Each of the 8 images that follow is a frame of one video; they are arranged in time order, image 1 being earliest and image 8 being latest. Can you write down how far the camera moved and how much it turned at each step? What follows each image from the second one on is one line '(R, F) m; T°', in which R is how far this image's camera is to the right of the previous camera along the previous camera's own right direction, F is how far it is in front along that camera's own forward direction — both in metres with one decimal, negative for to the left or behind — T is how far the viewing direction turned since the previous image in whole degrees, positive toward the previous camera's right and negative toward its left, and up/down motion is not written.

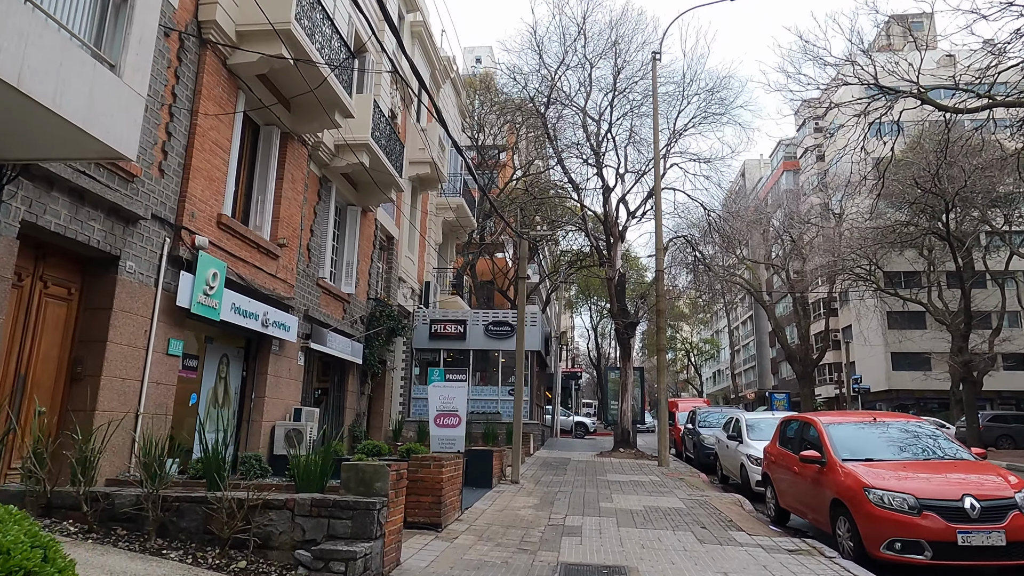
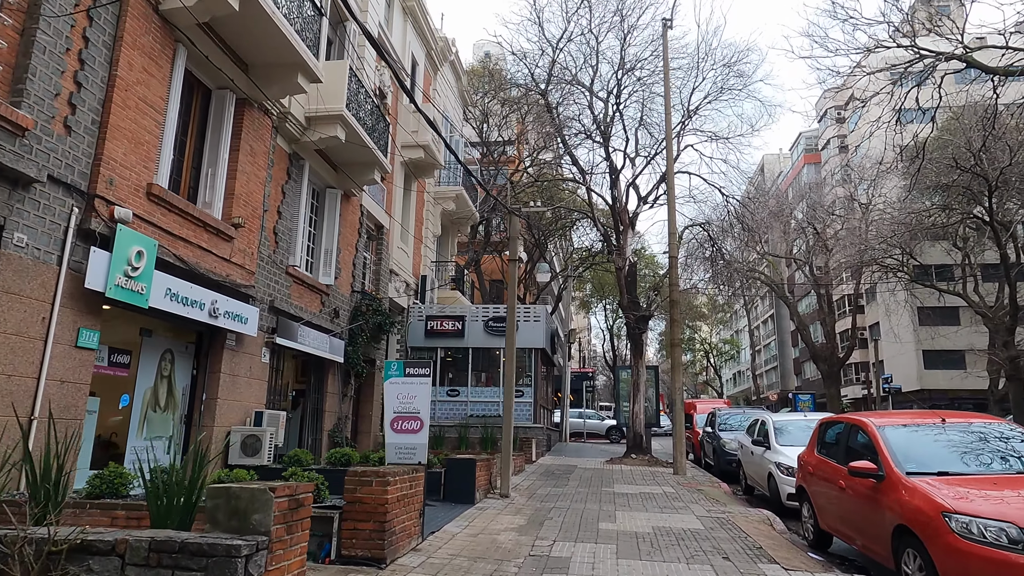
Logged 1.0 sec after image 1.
(+0.4, +1.5) m; -1°
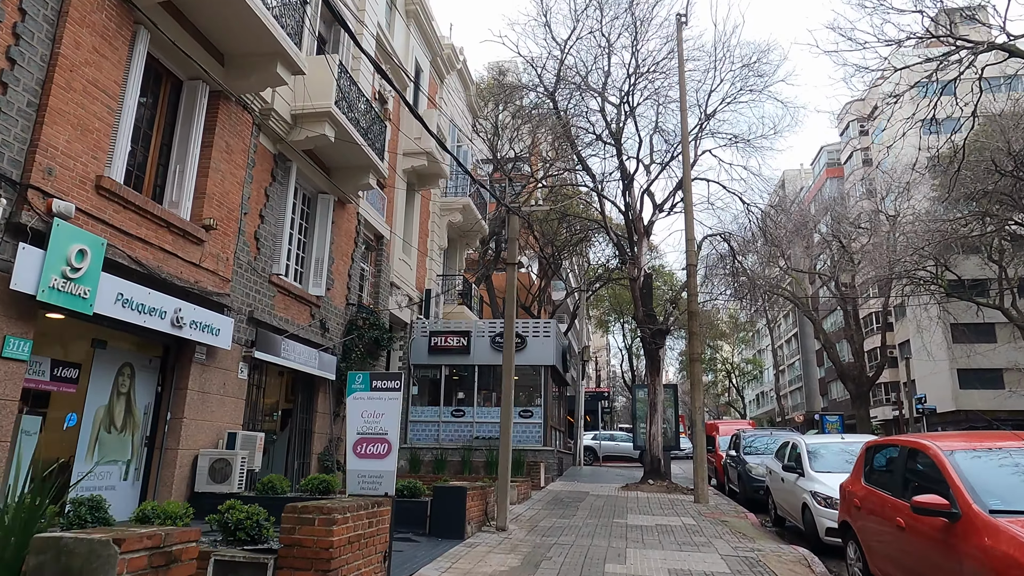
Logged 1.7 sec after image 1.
(+0.3, +1.0) m; -2°
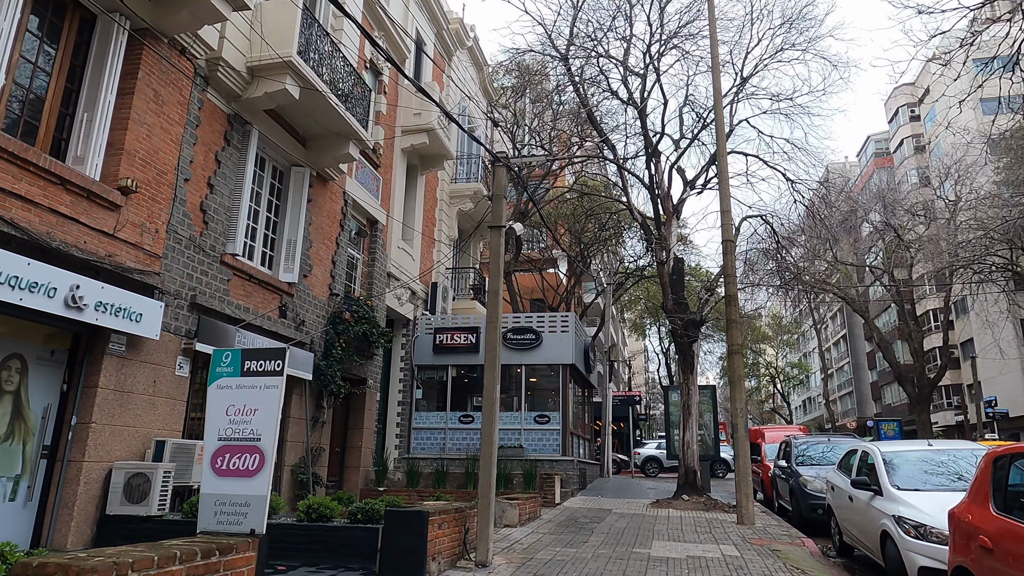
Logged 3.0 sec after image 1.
(+0.6, +1.9) m; -3°
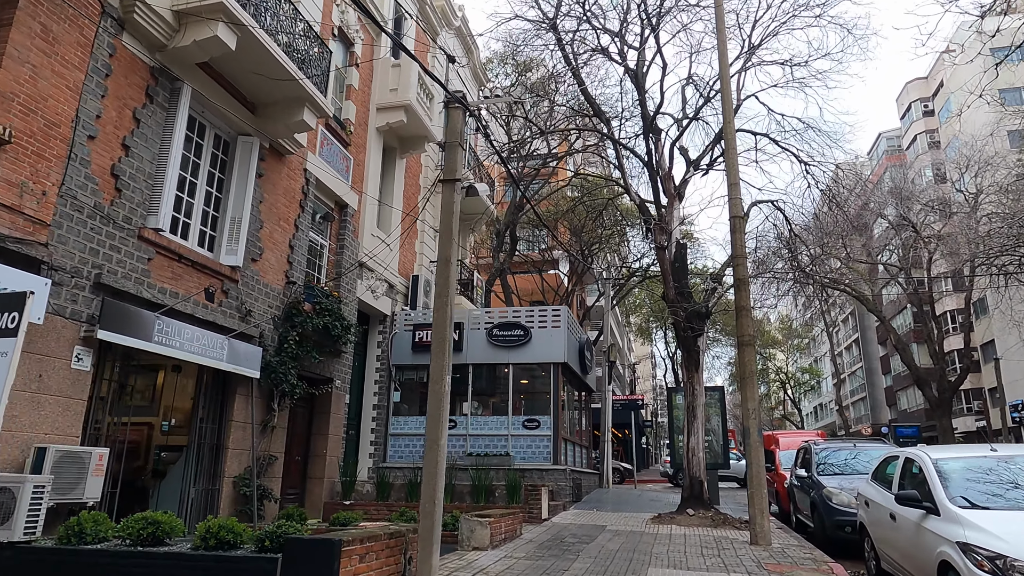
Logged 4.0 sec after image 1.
(+0.5, +1.5) m; -1°
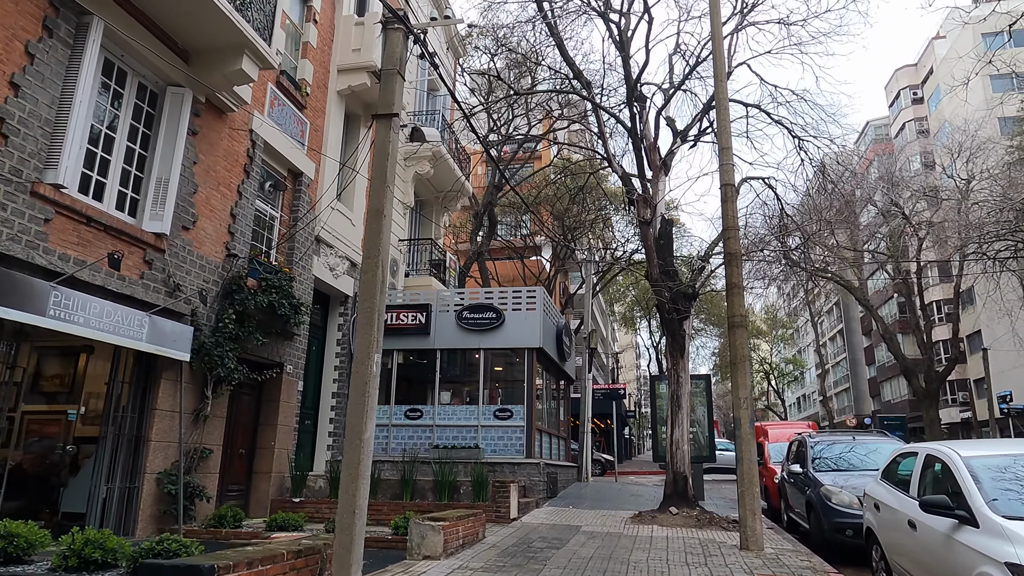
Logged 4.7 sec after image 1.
(+0.3, +1.1) m; +1°
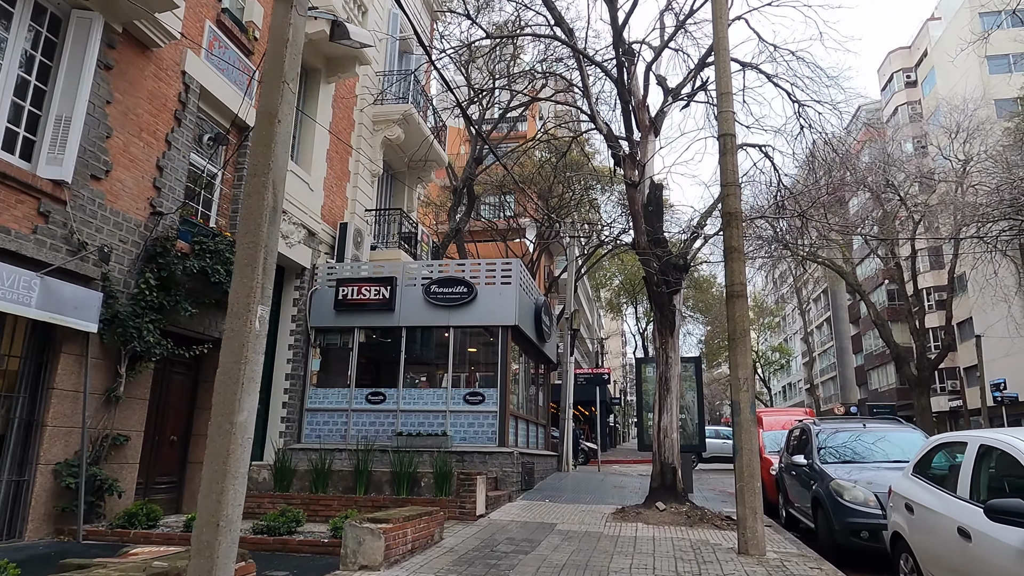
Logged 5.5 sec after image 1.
(+0.3, +1.2) m; +1°
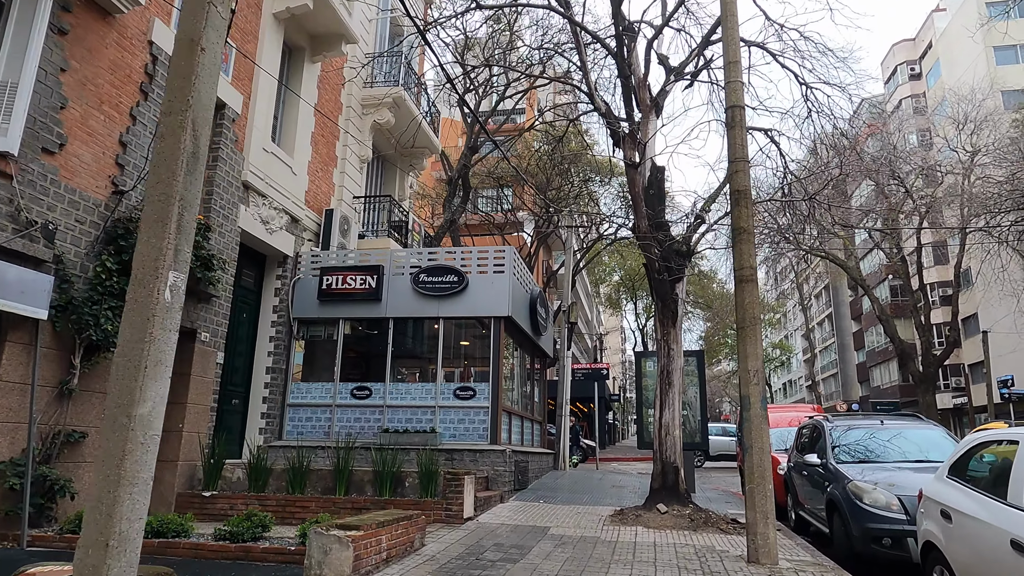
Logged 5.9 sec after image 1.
(+0.1, +0.6) m; 0°
